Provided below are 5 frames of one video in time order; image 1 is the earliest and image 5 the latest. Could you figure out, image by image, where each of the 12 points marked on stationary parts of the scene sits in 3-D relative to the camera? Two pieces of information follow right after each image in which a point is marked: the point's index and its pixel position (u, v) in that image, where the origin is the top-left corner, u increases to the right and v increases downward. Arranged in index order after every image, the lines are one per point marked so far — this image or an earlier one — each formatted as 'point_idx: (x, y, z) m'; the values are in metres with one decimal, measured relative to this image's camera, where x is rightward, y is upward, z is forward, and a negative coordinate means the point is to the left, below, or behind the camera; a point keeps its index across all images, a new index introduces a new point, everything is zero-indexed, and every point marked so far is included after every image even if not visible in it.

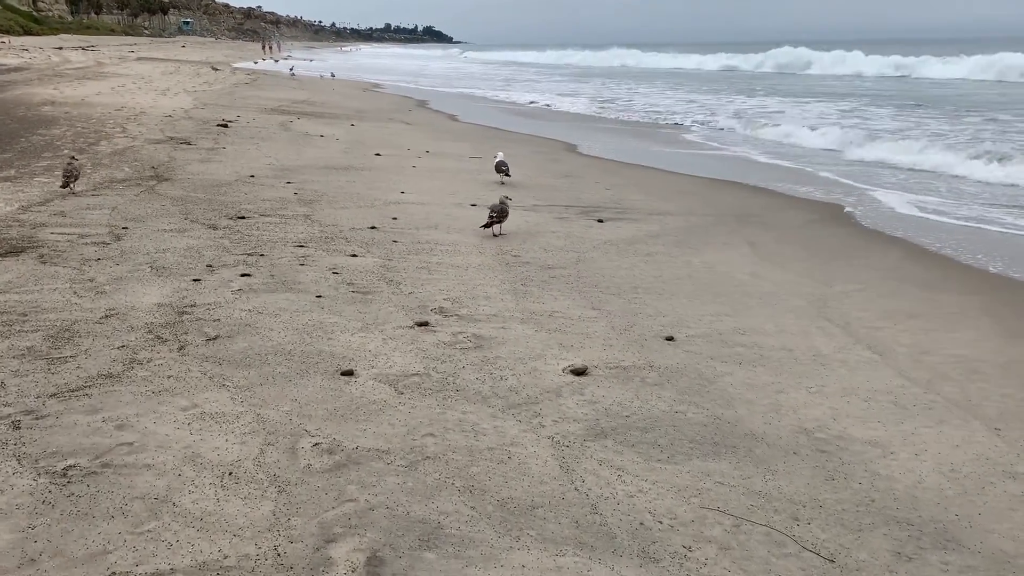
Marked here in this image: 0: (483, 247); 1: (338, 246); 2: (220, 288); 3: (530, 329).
0: (-0.2, +0.3, +6.1) m
1: (-1.2, +0.3, +5.8) m
2: (-1.6, 0.0, +4.7) m
3: (+0.1, -0.2, +4.3) m
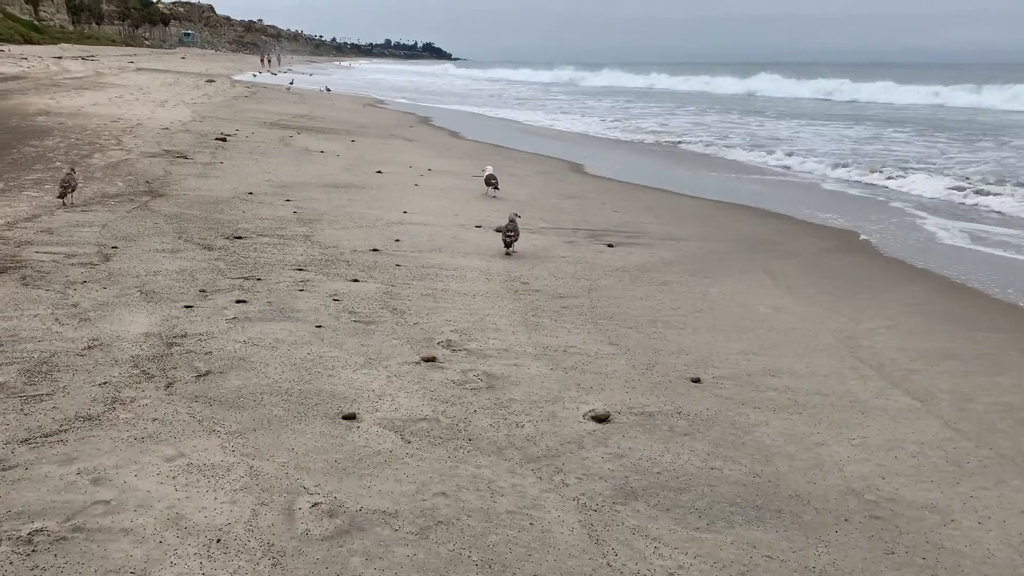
0: (-0.1, +0.1, +5.8) m
1: (-1.1, +0.1, +5.5) m
2: (-1.5, -0.1, +4.4) m
3: (+0.2, -0.4, +4.0) m
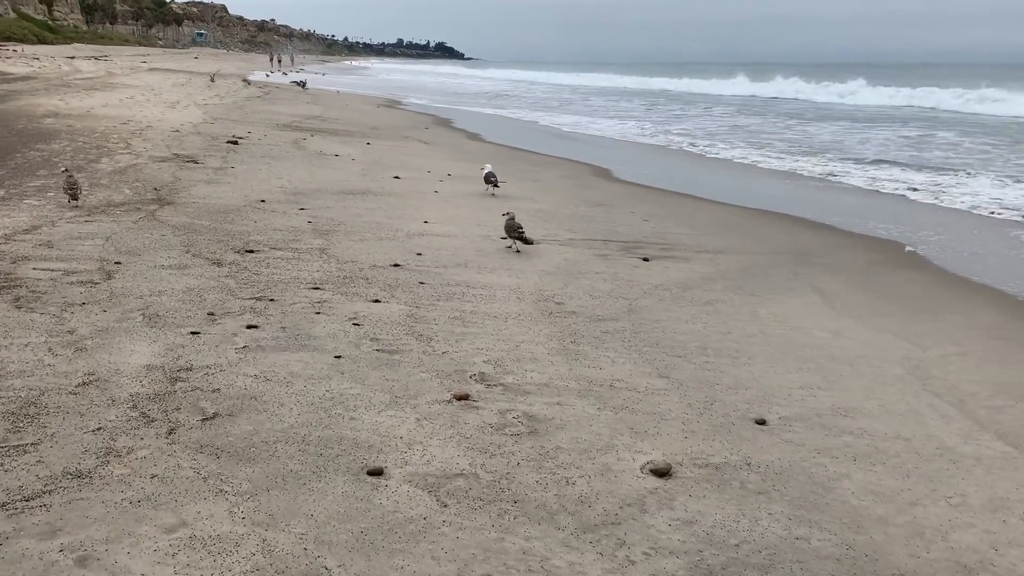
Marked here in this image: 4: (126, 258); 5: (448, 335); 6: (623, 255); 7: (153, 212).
0: (0.0, 0.0, +5.4) m
1: (-0.9, 0.0, +5.1) m
2: (-1.3, -0.3, +4.0) m
3: (+0.3, -0.5, +3.6) m
4: (-2.4, +0.2, +5.4) m
5: (-0.3, -0.2, +4.4) m
6: (+0.9, +0.3, +6.7) m
7: (-2.9, +0.6, +7.0) m
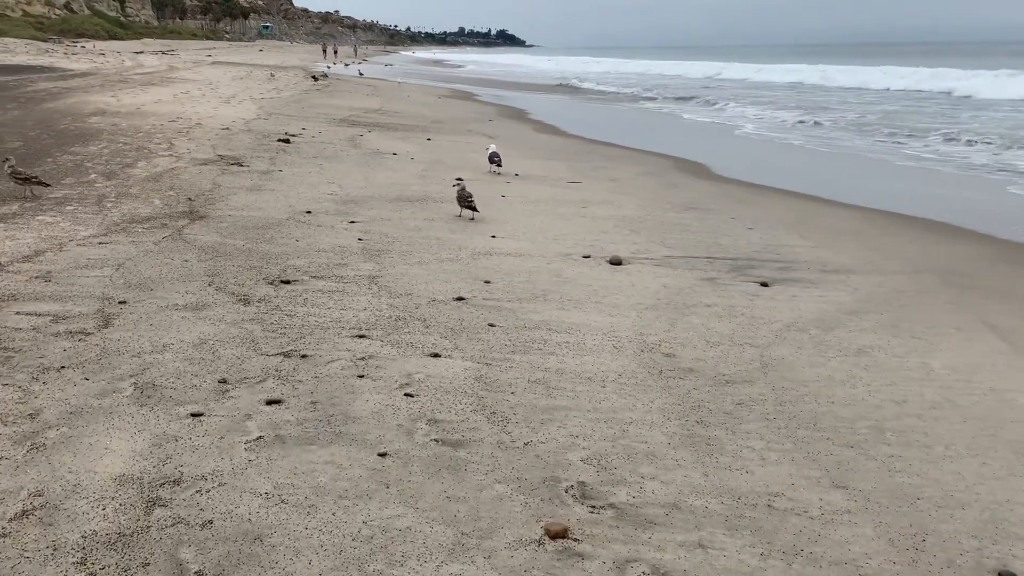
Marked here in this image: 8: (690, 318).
0: (+0.5, -0.2, +4.3) m
1: (-0.5, -0.2, +4.1) m
2: (-1.0, -0.5, +3.0) m
3: (+0.7, -0.7, +2.4) m
4: (-1.9, 0.0, +4.5) m
5: (+0.1, -0.5, +3.3) m
6: (+1.4, +0.1, +5.5) m
7: (-2.3, +0.4, +6.0) m
8: (+0.9, -0.2, +4.6) m
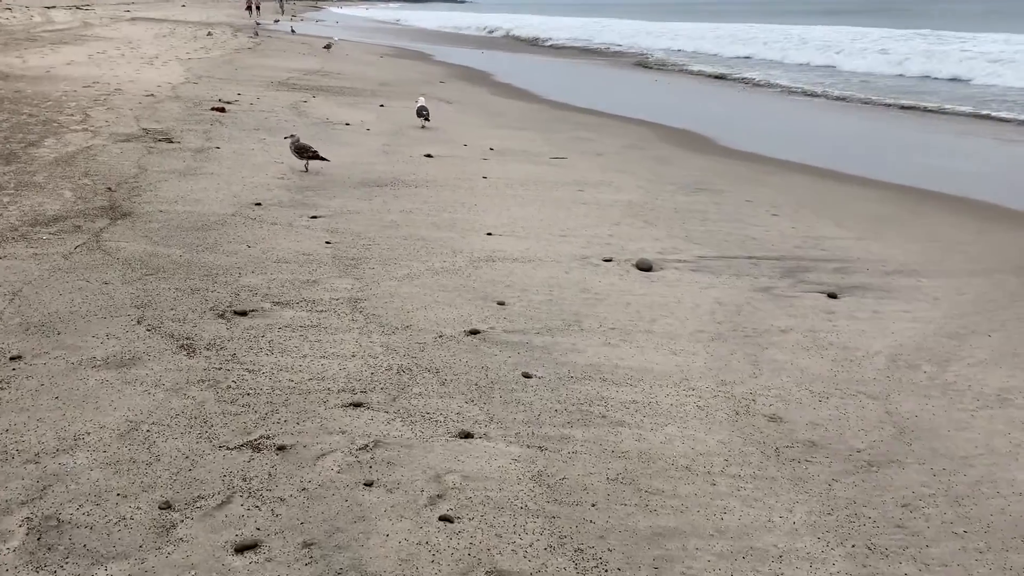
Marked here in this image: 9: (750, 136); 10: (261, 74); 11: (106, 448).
0: (+0.7, -0.4, +3.2) m
1: (-0.3, -0.4, +3.0) m
2: (-0.7, -0.7, +1.8) m
3: (+1.0, -0.9, +1.4) m
4: (-1.8, -0.2, +3.3) m
5: (+0.3, -0.6, +2.3) m
6: (+1.5, 0.0, +4.6) m
7: (-2.3, +0.3, +4.8) m
8: (+1.1, -0.3, +3.6) m
9: (+2.7, +1.8, +10.0) m
10: (-4.0, +3.4, +13.8) m
11: (-1.2, -0.5, +2.5) m
